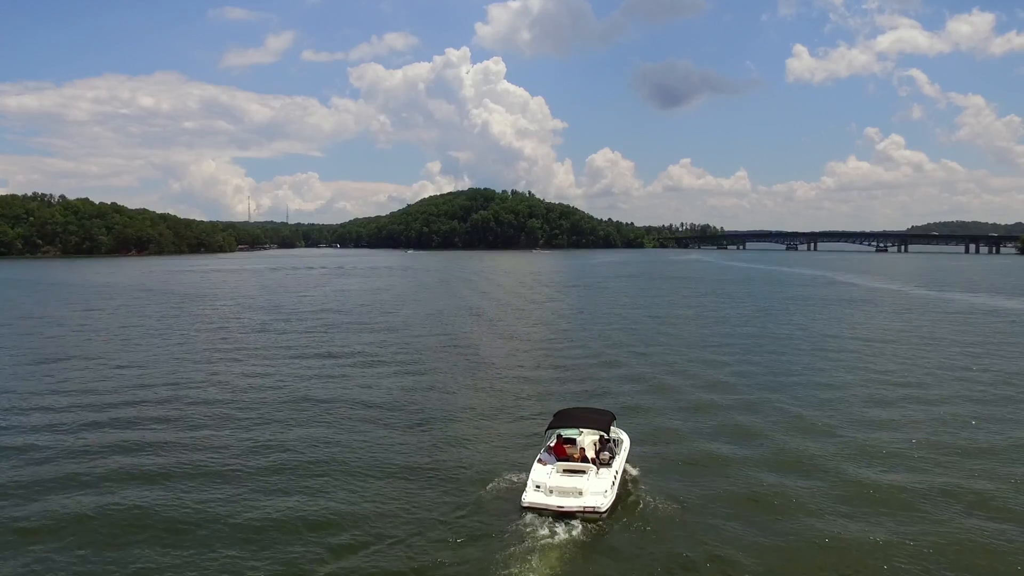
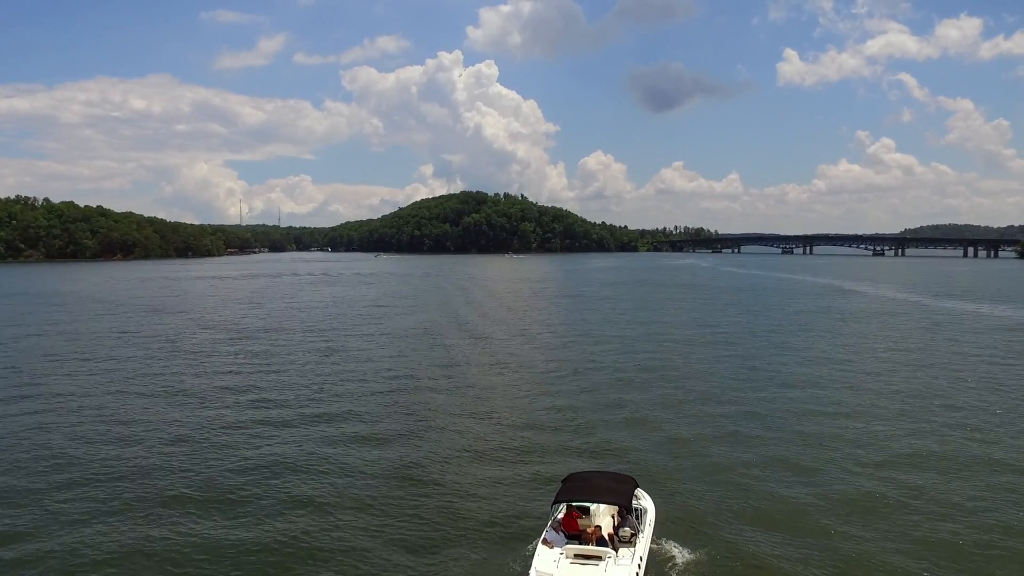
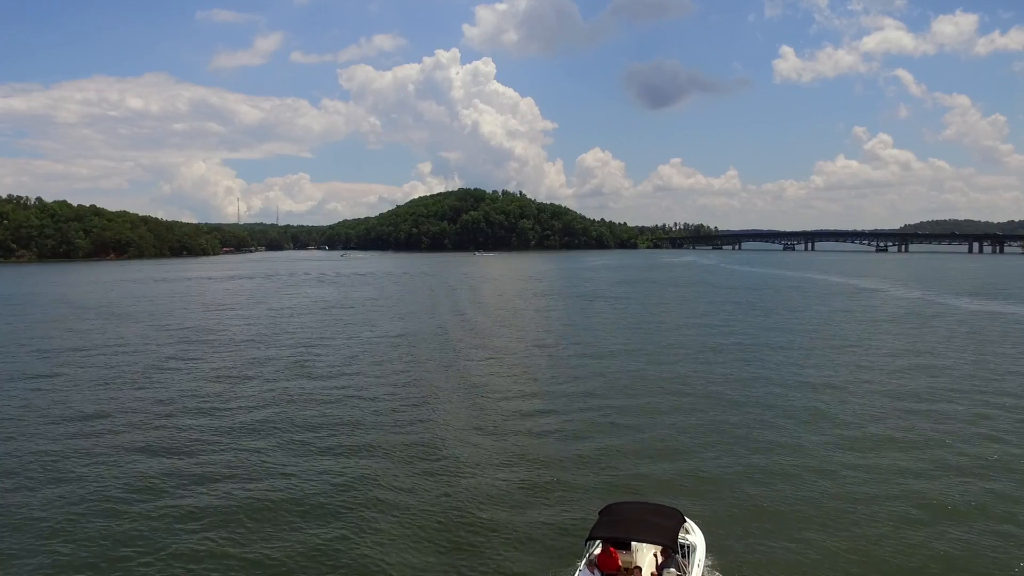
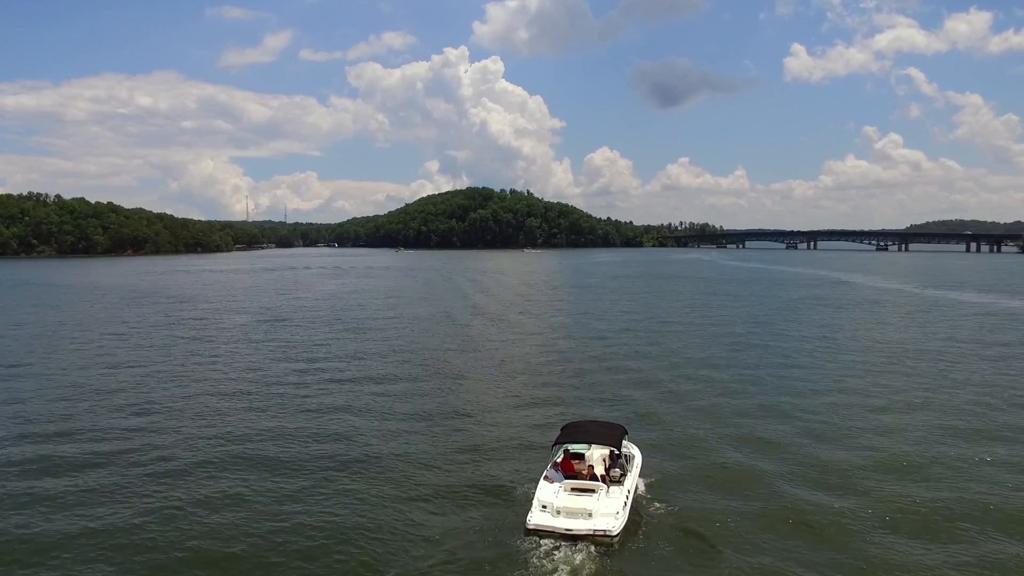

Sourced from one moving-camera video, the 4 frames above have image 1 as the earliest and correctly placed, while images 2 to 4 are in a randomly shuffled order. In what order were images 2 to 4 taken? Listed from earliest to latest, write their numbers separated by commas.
4, 2, 3
